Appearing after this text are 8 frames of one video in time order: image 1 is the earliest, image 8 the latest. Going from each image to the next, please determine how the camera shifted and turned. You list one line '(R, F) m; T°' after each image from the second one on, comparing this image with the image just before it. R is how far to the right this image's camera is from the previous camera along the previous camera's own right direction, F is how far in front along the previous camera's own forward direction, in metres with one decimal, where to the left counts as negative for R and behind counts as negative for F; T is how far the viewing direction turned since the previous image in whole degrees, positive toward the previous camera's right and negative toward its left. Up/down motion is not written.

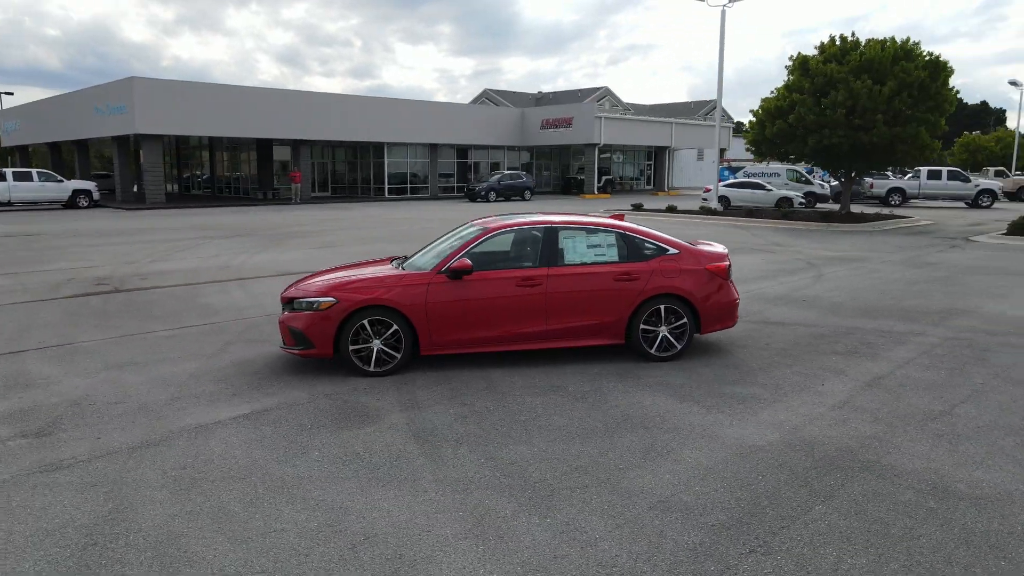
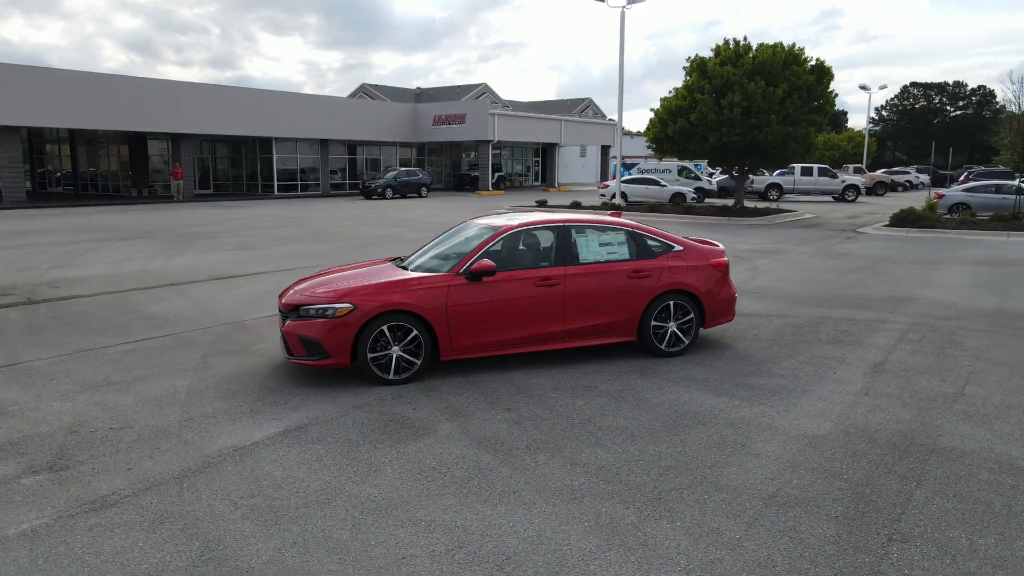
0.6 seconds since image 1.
(-1.3, +0.2) m; +9°
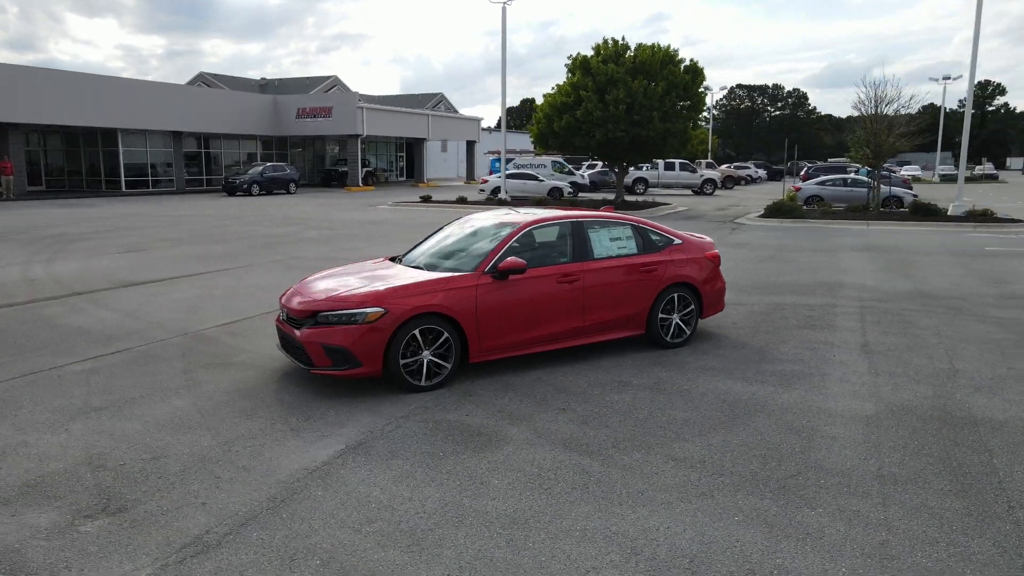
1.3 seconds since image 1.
(-1.5, +0.3) m; +11°
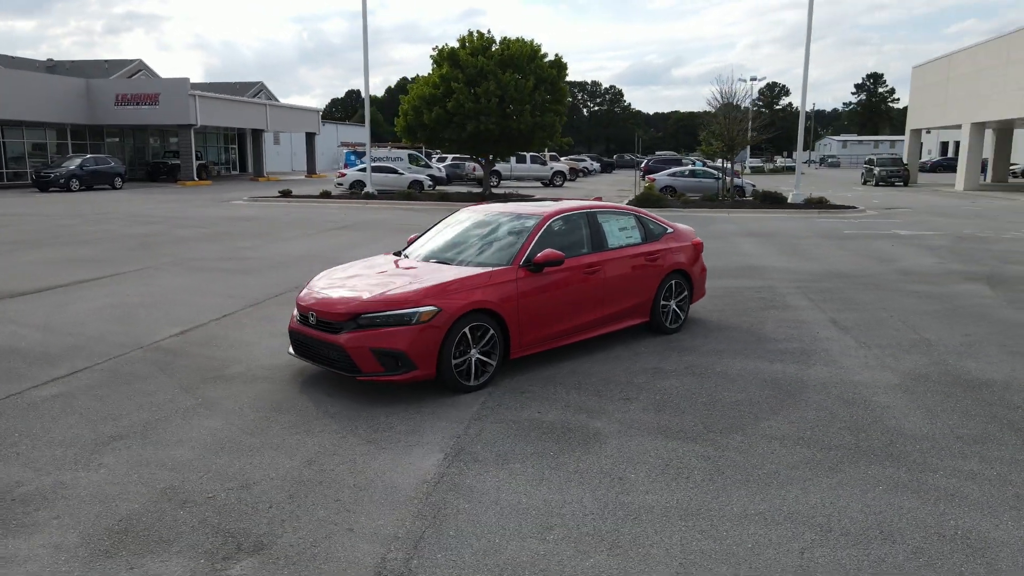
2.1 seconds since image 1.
(-1.8, +0.3) m; +13°
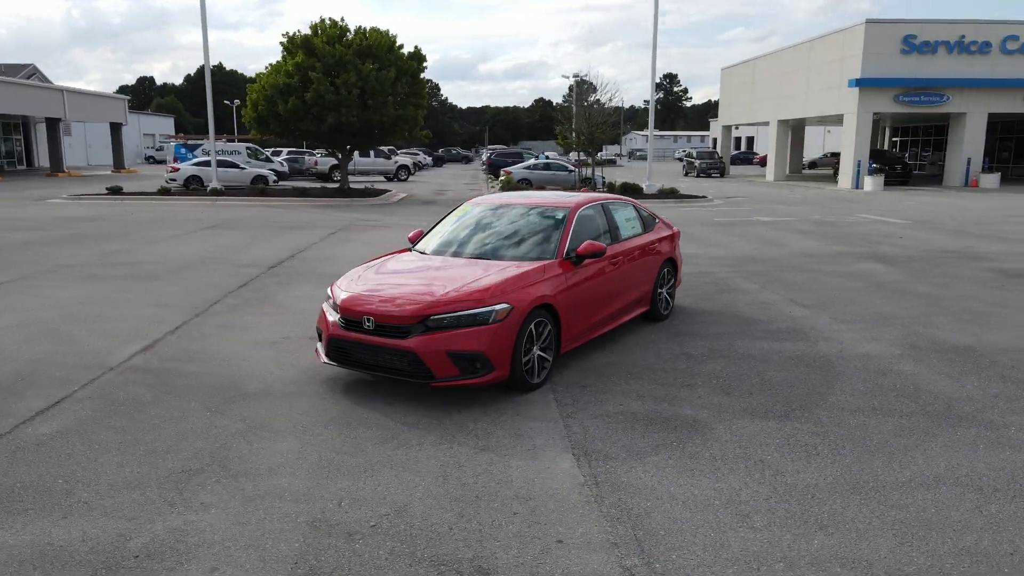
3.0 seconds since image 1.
(-1.9, +0.4) m; +14°
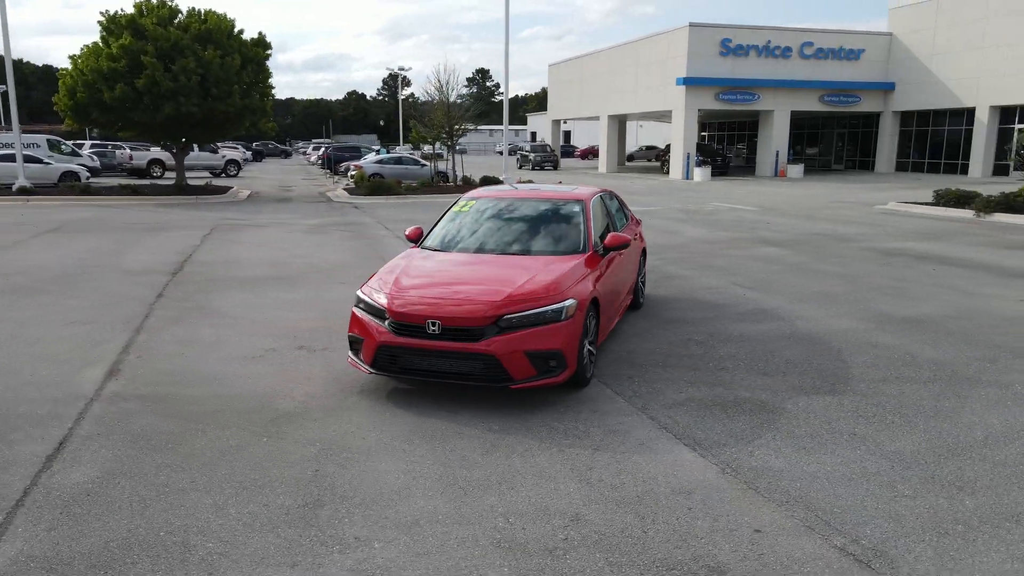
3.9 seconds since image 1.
(-1.8, +0.4) m; +14°
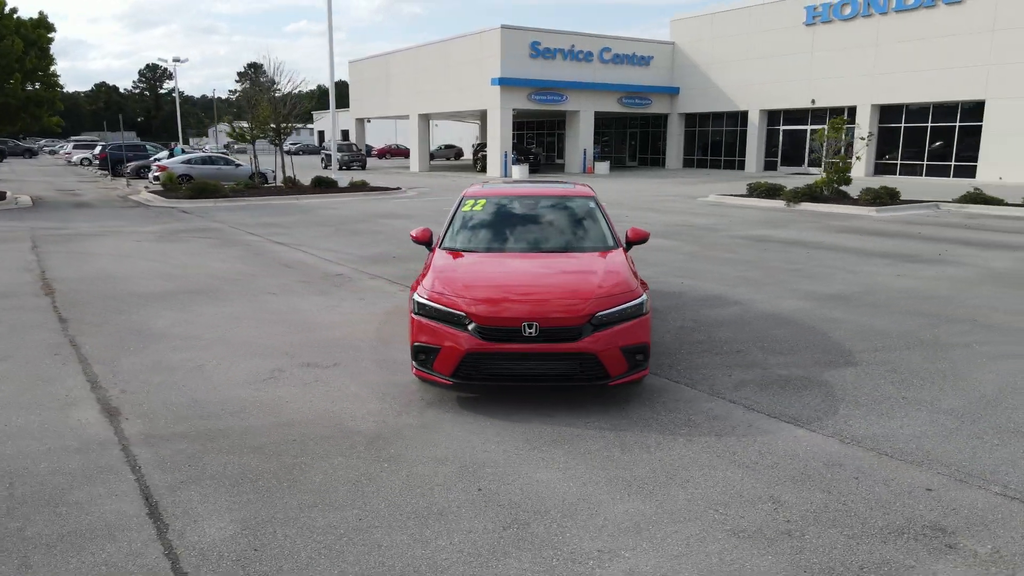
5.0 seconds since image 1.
(-2.1, +0.4) m; +16°
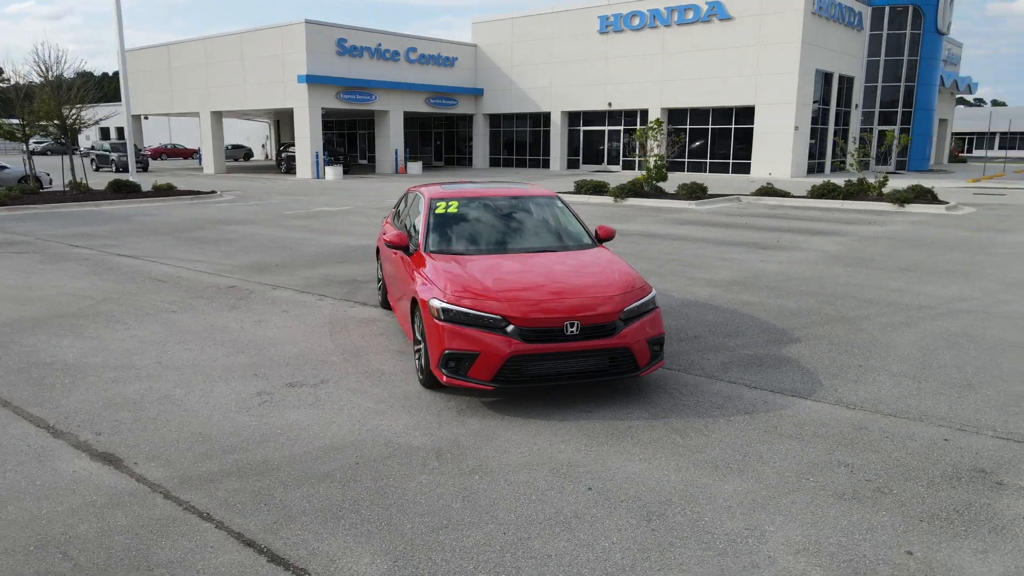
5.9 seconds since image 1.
(-1.7, +0.2) m; +16°
